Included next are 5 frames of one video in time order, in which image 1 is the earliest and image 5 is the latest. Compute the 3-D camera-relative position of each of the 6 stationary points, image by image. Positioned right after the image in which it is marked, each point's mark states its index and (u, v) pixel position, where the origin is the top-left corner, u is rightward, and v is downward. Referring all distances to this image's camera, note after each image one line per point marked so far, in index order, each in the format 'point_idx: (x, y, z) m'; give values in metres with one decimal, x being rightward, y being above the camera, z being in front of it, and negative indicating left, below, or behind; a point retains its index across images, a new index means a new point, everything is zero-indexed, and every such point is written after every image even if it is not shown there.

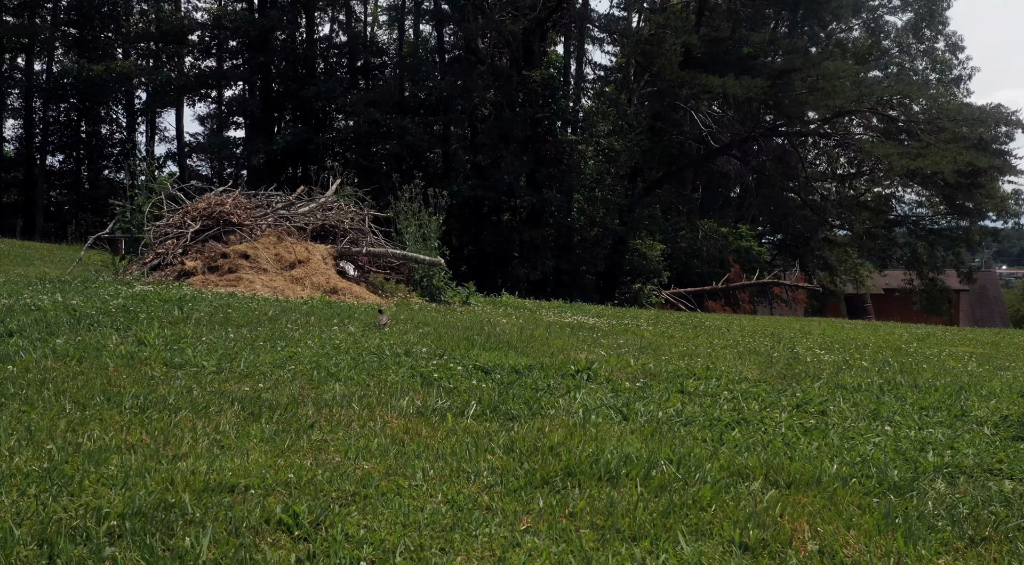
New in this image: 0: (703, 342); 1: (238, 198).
0: (+2.4, -0.8, +12.2) m
1: (-4.3, +1.3, +15.0) m
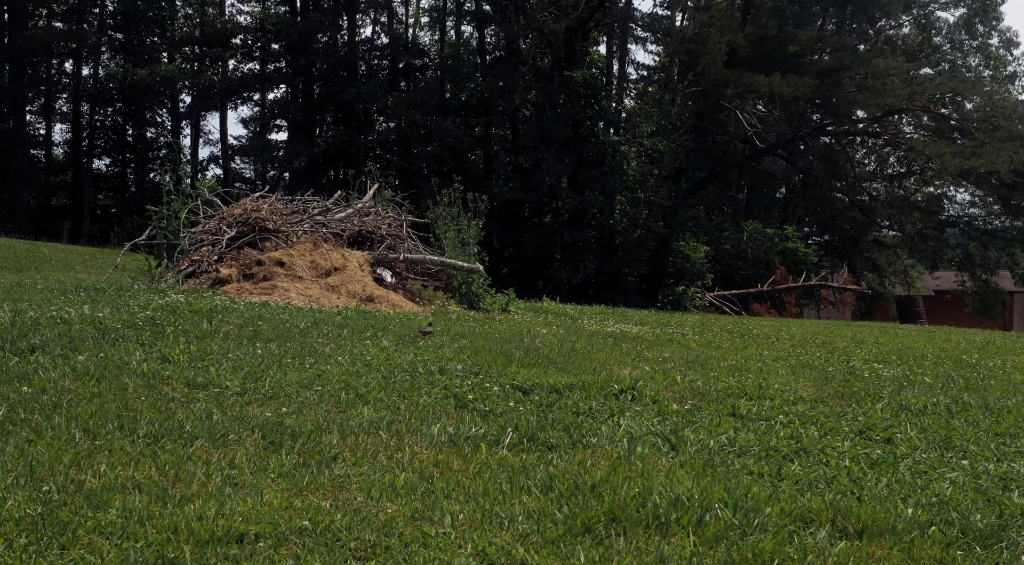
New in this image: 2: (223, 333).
0: (+2.9, -0.9, +11.6) m
1: (-3.7, +1.2, +14.8) m
2: (-2.5, -0.4, +8.4) m
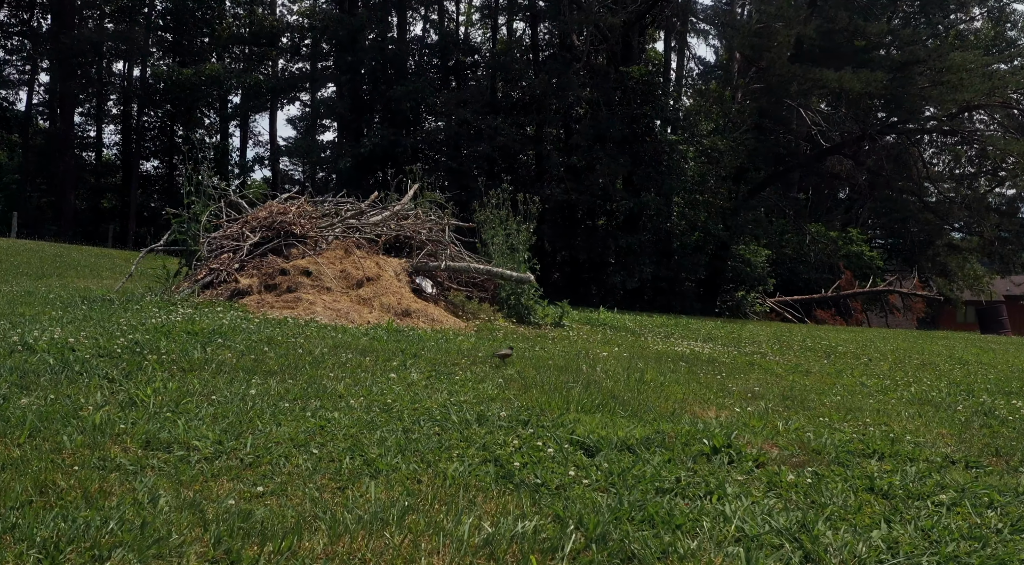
0: (+3.5, -1.0, +9.8) m
1: (-2.9, +1.1, +13.3) m
2: (-2.1, -0.6, +6.8) m
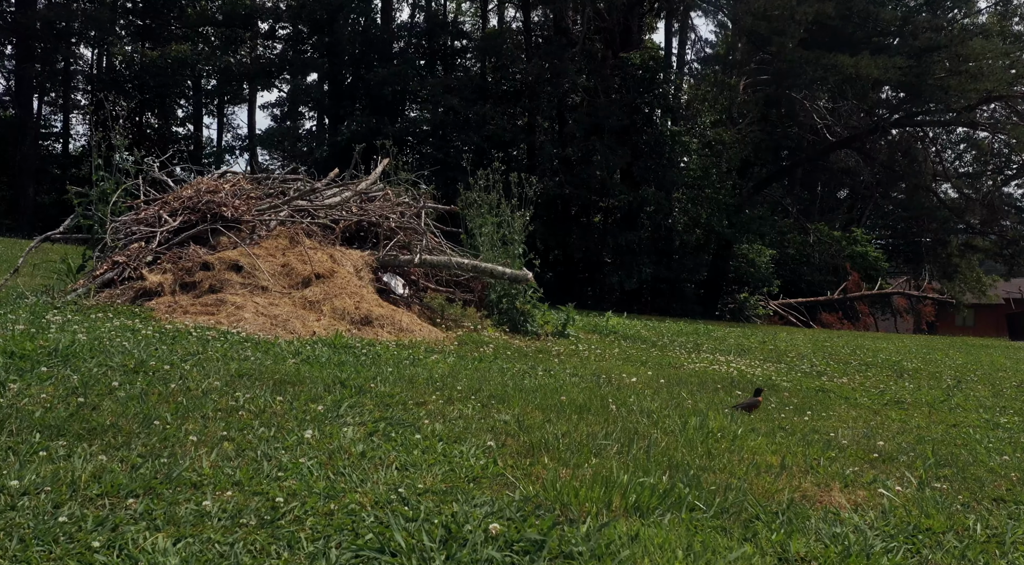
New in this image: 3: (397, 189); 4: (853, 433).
0: (+3.4, -1.0, +7.1) m
1: (-3.0, +1.1, +10.4) m
2: (-2.1, -0.6, +4.0) m
3: (-1.4, +1.1, +11.8) m
4: (+2.1, -0.9, +6.1) m
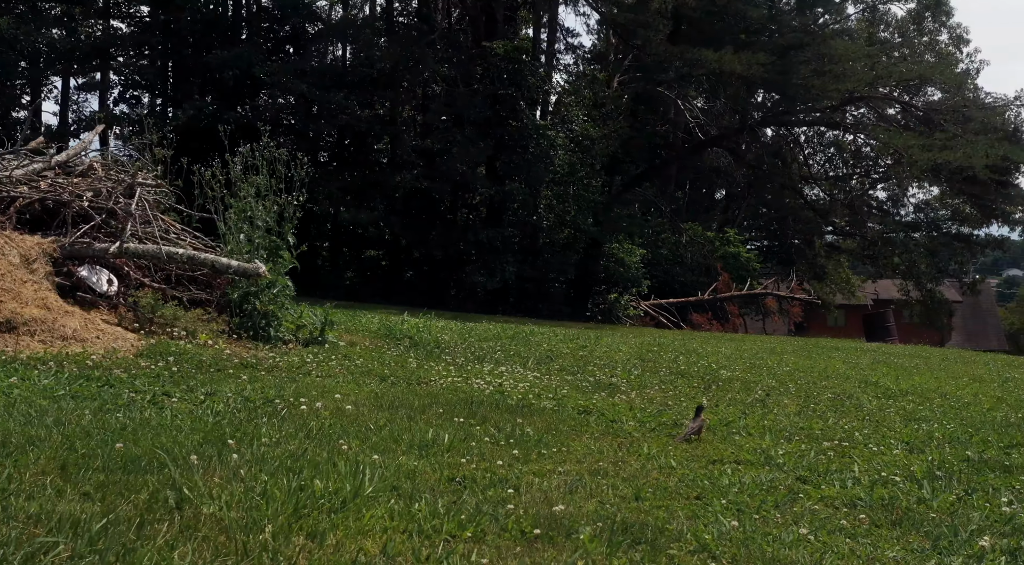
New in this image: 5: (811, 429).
0: (+1.4, -1.0, +5.5) m
1: (-5.4, +1.1, +8.2) m
2: (-3.8, -0.5, +1.9) m
3: (-4.0, +1.2, +9.7) m
4: (+0.2, -0.9, +4.4) m
5: (+2.2, -1.1, +7.1) m
